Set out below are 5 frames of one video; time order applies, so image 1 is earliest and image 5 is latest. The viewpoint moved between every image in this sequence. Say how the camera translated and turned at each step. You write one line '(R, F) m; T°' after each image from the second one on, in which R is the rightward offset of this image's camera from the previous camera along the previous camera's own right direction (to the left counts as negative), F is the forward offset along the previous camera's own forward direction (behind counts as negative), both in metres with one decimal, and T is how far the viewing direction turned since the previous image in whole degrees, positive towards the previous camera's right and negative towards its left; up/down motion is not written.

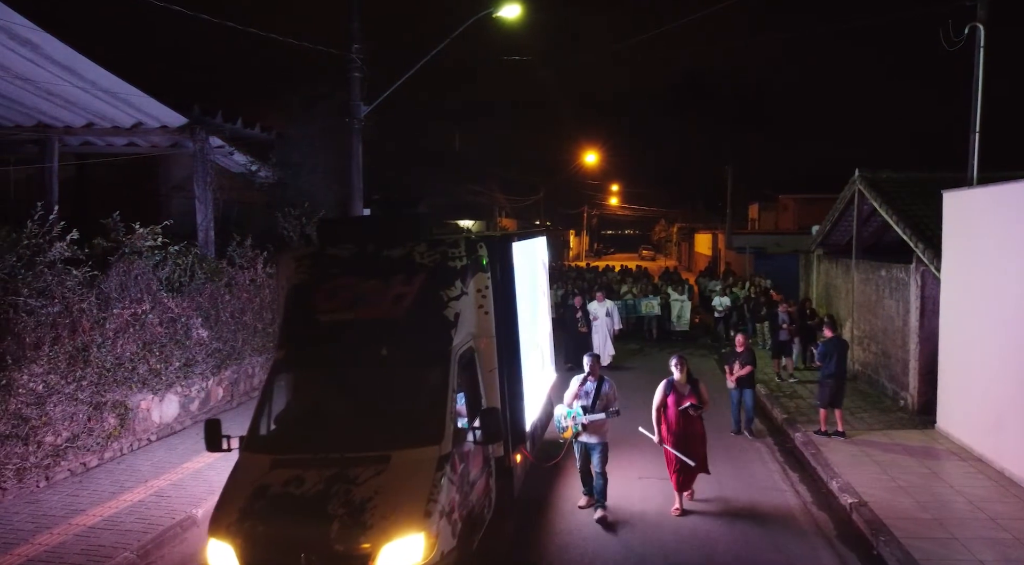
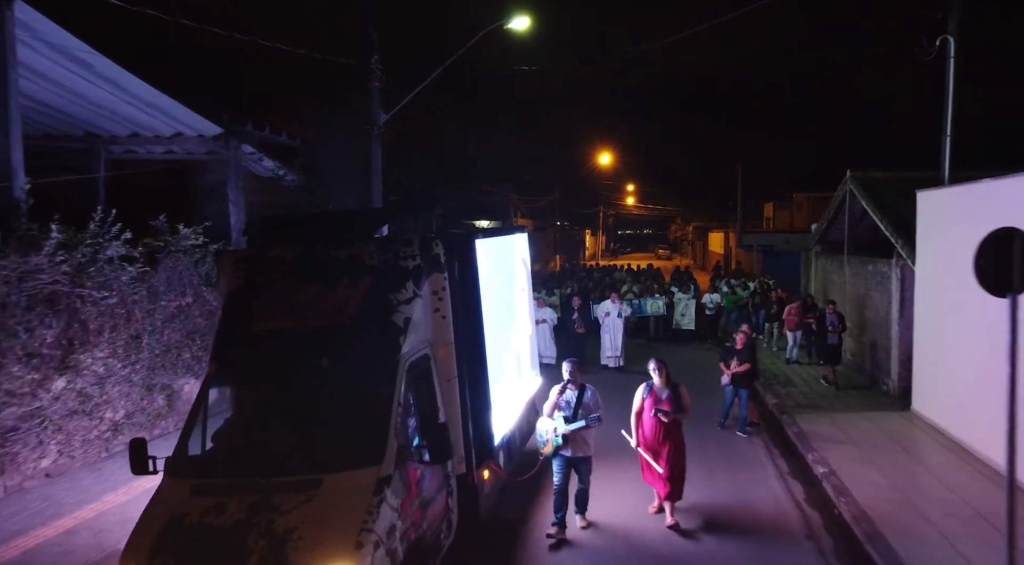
(+0.4, +0.6) m; -1°
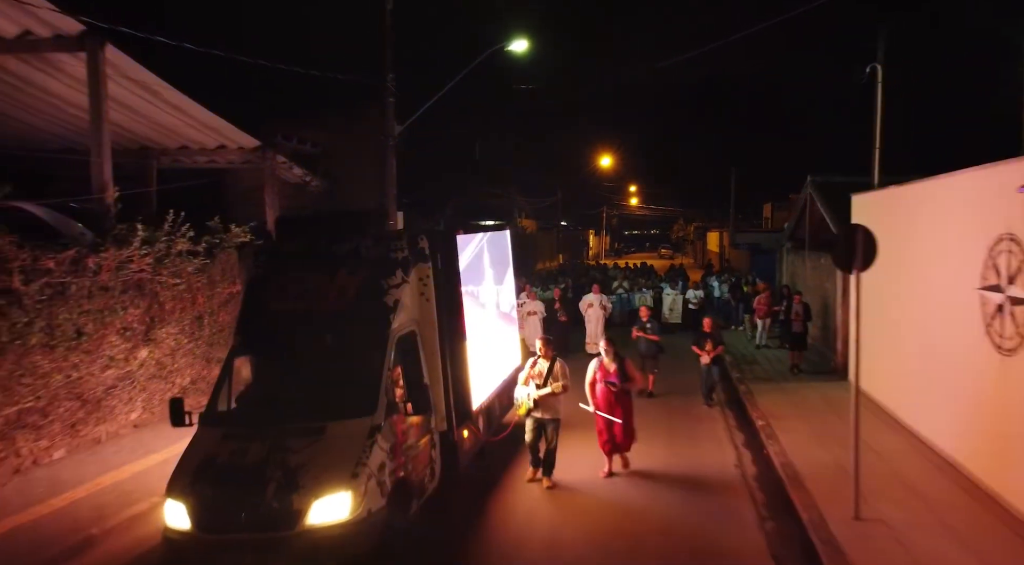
(+0.3, -1.2) m; 0°
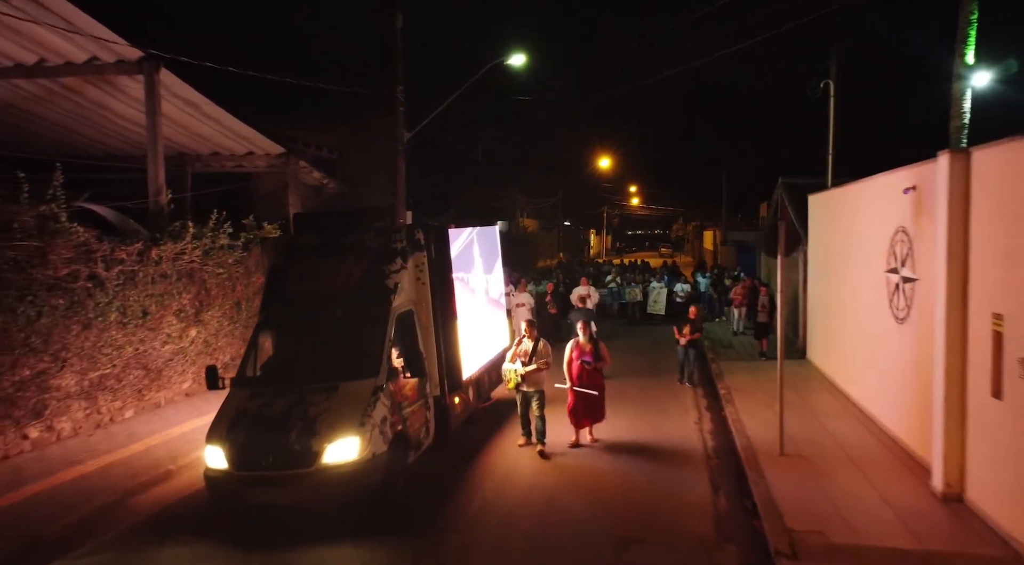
(+0.2, -1.2) m; 0°
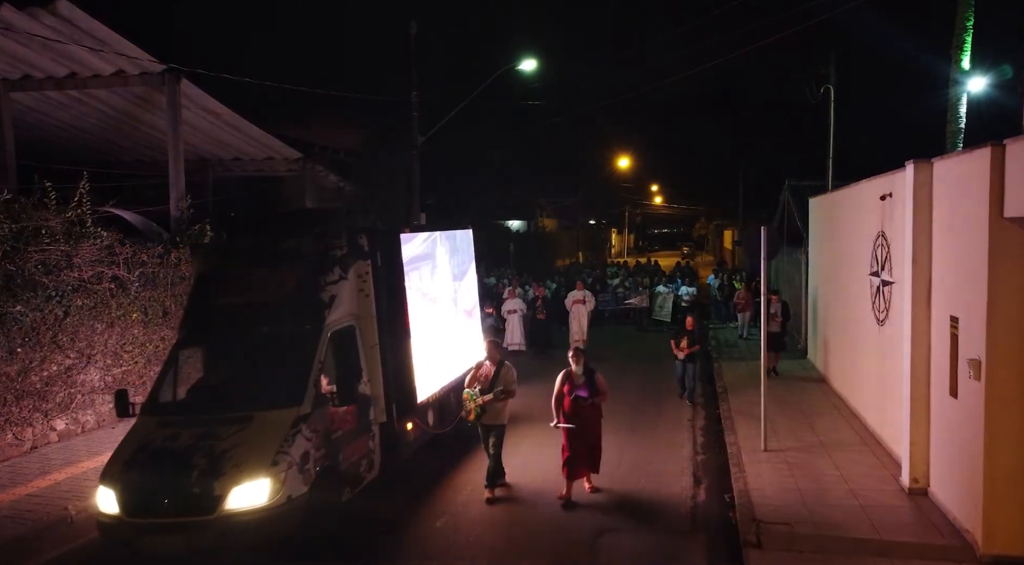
(+0.6, +1.0) m; -2°
